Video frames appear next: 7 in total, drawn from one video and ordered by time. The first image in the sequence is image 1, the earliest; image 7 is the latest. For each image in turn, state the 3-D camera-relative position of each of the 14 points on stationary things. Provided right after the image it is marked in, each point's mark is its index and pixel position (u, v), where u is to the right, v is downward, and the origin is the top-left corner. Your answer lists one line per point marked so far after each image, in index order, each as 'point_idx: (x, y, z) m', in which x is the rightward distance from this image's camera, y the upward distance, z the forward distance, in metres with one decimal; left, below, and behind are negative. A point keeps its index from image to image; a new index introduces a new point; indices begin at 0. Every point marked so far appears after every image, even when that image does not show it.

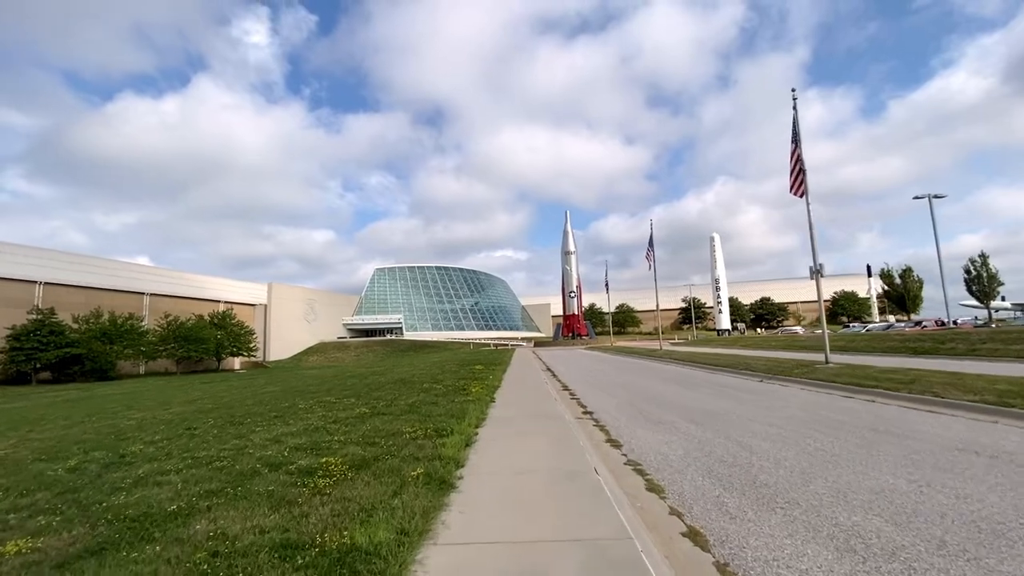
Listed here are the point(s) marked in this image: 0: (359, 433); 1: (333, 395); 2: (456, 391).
0: (-2.5, -2.4, +8.8) m
1: (-5.3, -3.2, +16.0) m
2: (-1.6, -2.9, +15.2) m
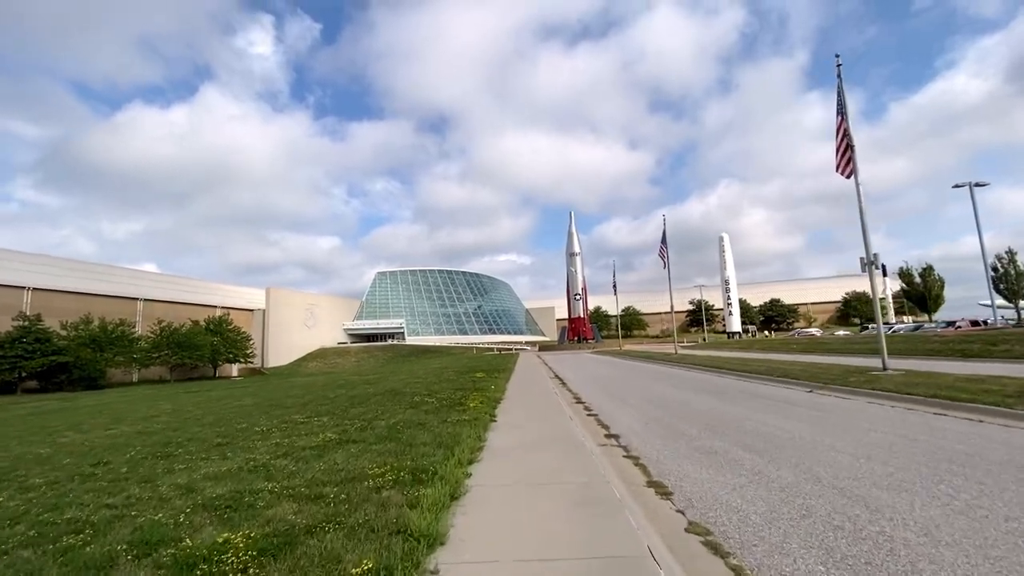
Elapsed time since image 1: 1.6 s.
0: (-2.4, -2.2, +6.4) m
1: (-5.2, -3.1, +13.6) m
2: (-1.4, -2.8, +12.8) m
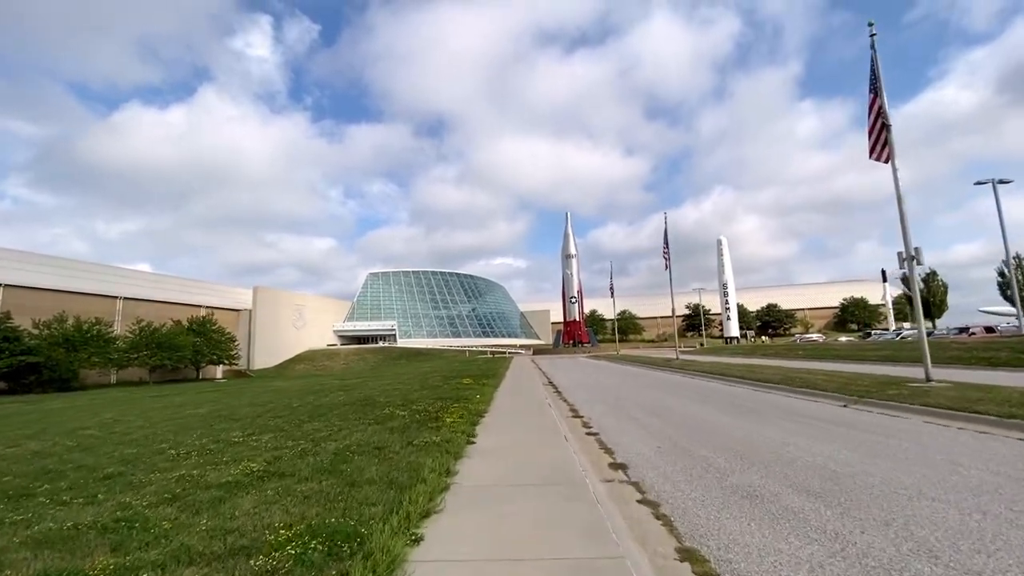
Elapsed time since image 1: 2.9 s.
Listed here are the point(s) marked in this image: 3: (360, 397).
0: (-2.7, -2.0, +4.3) m
1: (-5.5, -2.9, +11.5) m
2: (-1.8, -2.6, +10.7) m
3: (-5.0, -3.6, +17.9) m
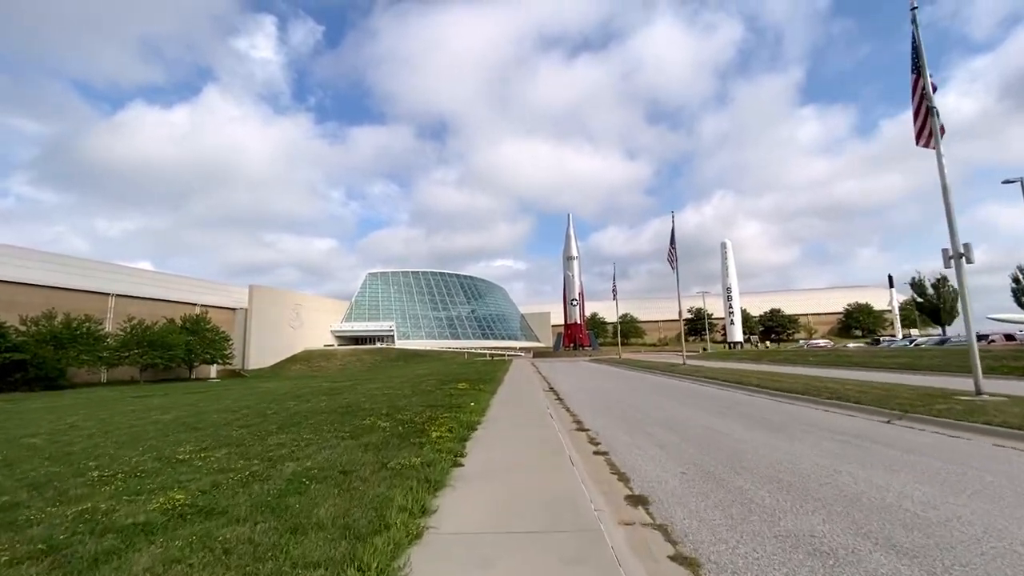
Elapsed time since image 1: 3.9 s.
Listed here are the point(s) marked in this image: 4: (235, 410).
0: (-2.7, -1.9, +2.8) m
1: (-5.5, -2.8, +10.0) m
2: (-1.8, -2.5, +9.2) m
3: (-5.1, -3.5, +16.4) m
4: (-8.3, -3.7, +16.3) m
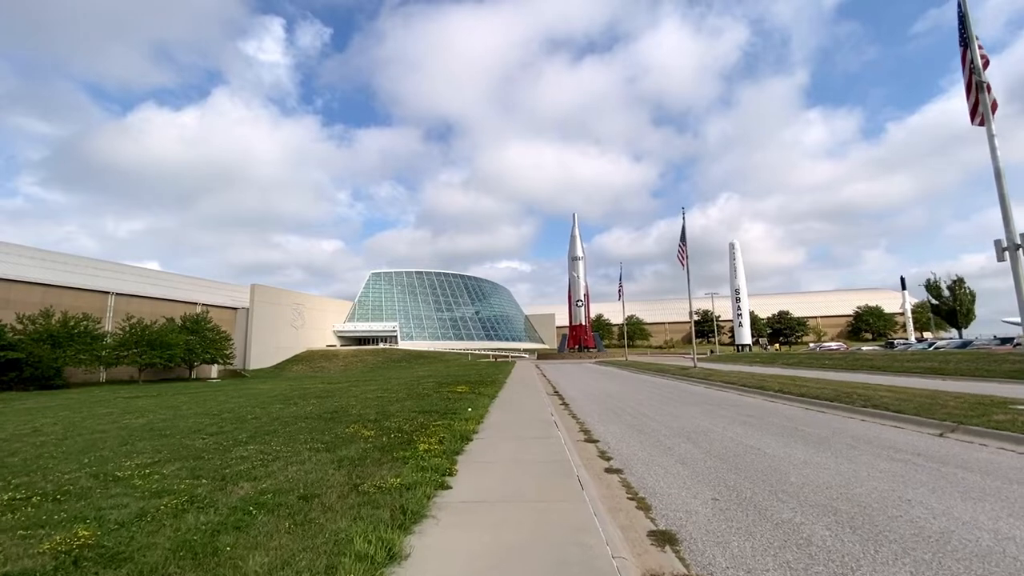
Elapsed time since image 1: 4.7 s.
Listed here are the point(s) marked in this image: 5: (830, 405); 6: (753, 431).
0: (-2.8, -1.7, +1.7) m
1: (-5.6, -2.6, +8.9) m
2: (-1.8, -2.4, +8.0) m
3: (-5.0, -3.3, +15.3) m
4: (-8.3, -3.5, +15.2) m
5: (+7.7, -2.9, +13.0) m
6: (+4.7, -2.8, +10.5) m
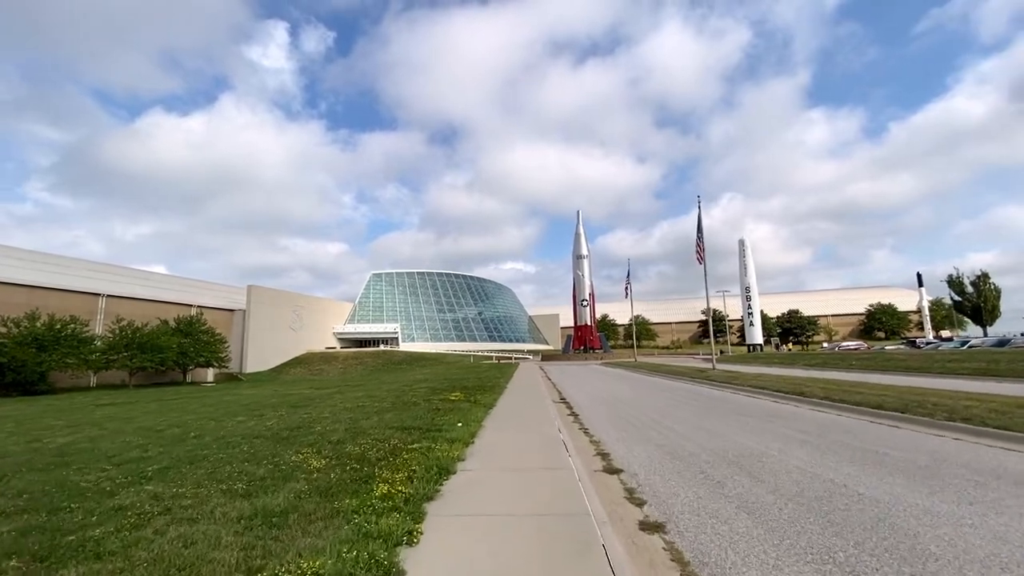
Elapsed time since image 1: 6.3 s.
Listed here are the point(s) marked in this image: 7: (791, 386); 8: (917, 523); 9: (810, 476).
0: (-2.9, -1.5, -0.7) m
1: (-5.6, -2.4, +6.5) m
2: (-1.9, -2.2, +5.7) m
3: (-5.0, -3.1, +12.9) m
4: (-8.3, -3.3, +12.9) m
5: (+7.6, -2.6, +10.5) m
6: (+4.6, -2.5, +8.1) m
7: (+9.5, -3.3, +18.6) m
8: (+3.8, -2.2, +5.2) m
9: (+3.9, -2.4, +7.1) m
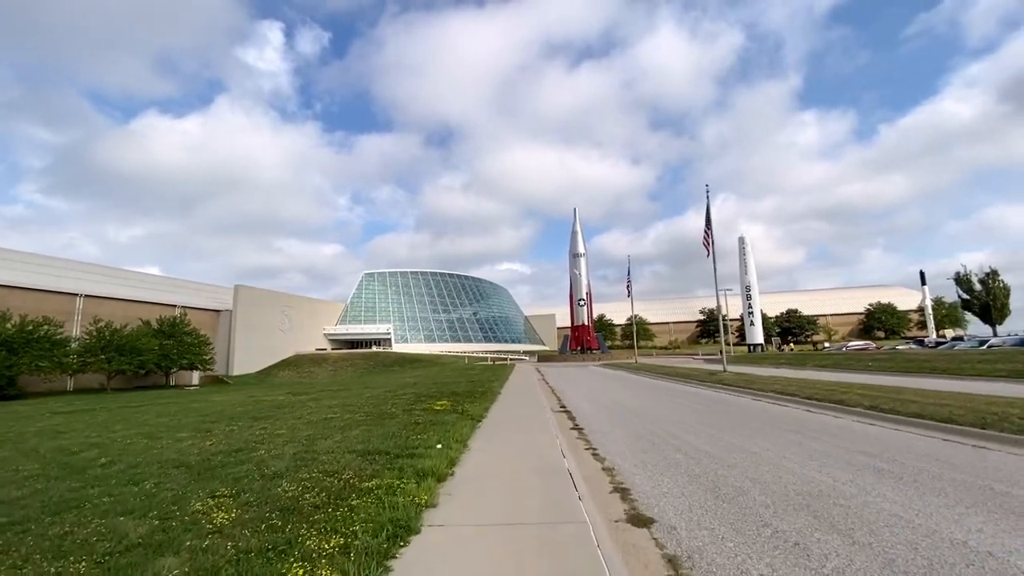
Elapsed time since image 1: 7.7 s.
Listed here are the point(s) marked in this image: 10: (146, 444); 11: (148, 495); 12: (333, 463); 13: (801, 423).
0: (-3.0, -1.3, -2.8) m
1: (-5.7, -2.2, +4.4) m
2: (-2.0, -2.0, +3.5) m
3: (-5.2, -2.9, +10.8) m
4: (-8.4, -3.2, +10.6) m
5: (+7.5, -2.4, +8.5) m
6: (+4.5, -2.3, +6.0) m
7: (+9.3, -3.1, +16.5) m
8: (+3.8, -2.0, +3.1) m
9: (+3.8, -2.2, +5.0) m
10: (-7.0, -3.1, +10.6) m
11: (-4.1, -2.4, +6.3) m
12: (-2.3, -2.4, +7.6) m
13: (+6.2, -2.9, +11.5) m
